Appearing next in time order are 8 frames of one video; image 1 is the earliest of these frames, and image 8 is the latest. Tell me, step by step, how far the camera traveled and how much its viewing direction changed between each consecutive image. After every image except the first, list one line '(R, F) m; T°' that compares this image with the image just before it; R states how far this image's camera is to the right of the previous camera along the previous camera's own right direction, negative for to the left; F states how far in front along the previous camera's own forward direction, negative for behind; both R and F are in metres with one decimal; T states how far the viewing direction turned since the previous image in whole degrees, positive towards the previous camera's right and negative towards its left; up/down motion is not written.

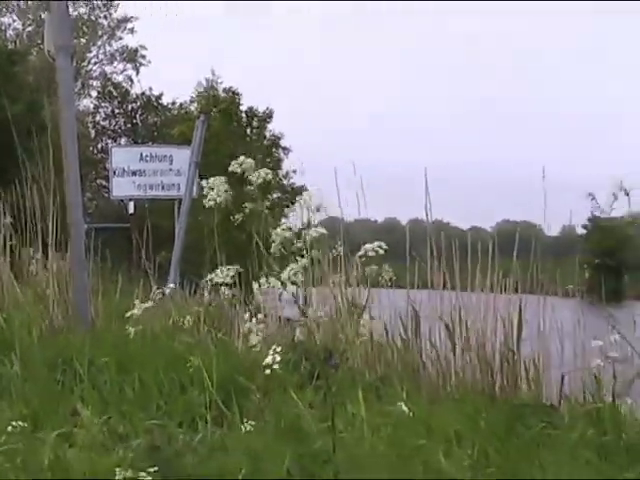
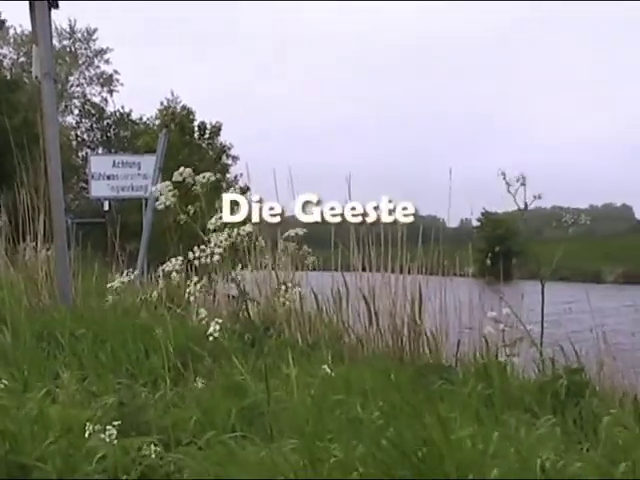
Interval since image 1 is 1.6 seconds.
(+1.0, -0.5) m; -5°
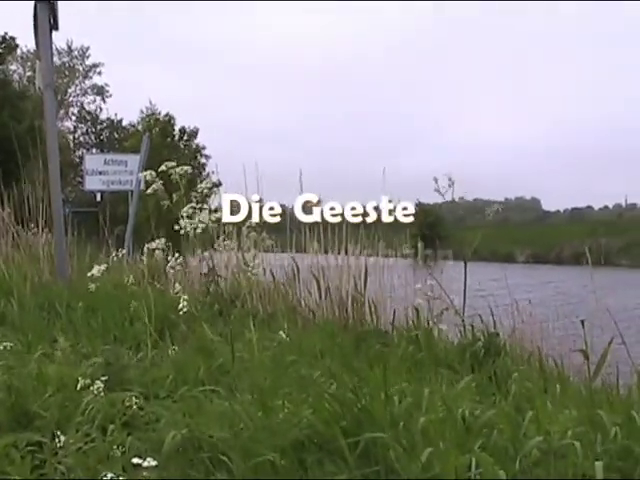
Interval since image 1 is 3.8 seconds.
(+0.6, -0.8) m; 0°
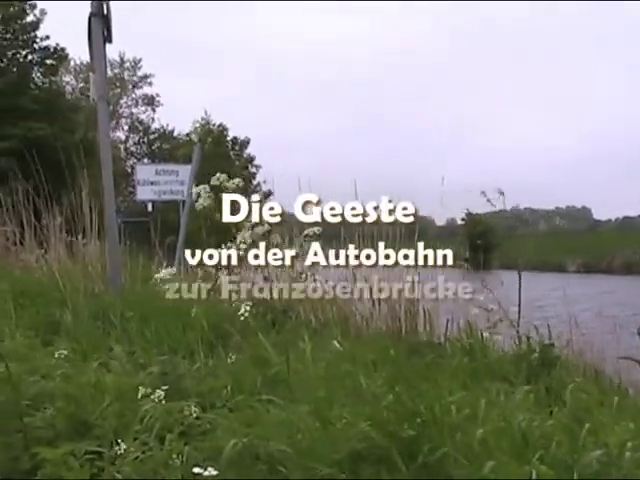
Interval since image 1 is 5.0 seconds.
(-0.6, 0.0) m; 0°
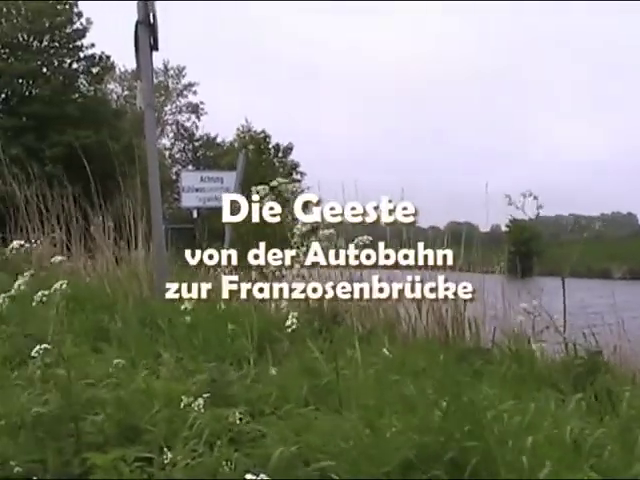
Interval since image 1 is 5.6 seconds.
(-0.5, 0.0) m; -1°
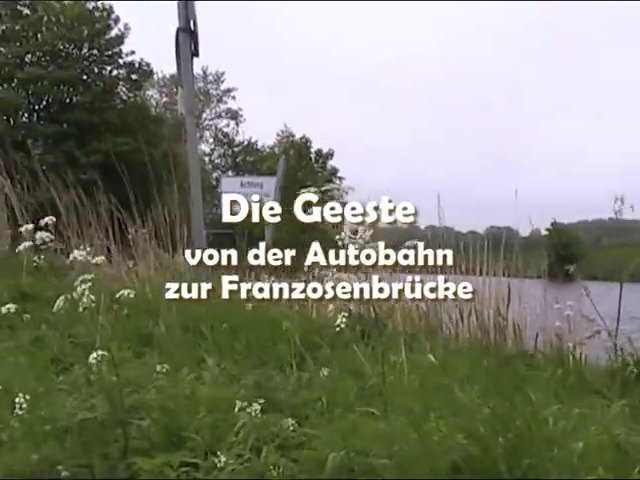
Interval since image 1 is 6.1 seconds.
(-0.5, 0.0) m; 0°
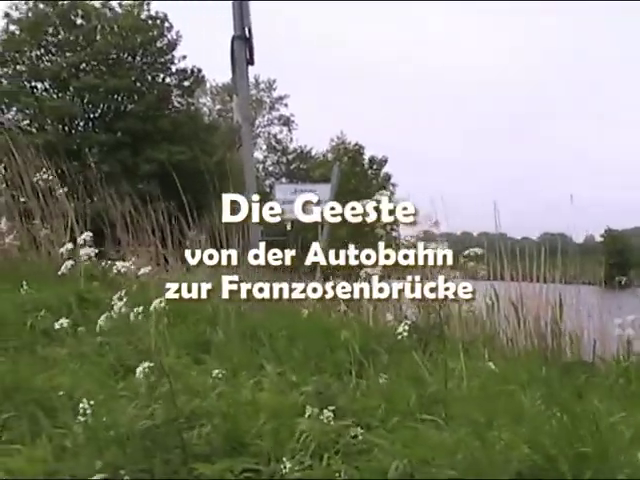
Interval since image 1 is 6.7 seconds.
(-0.7, 0.0) m; -1°
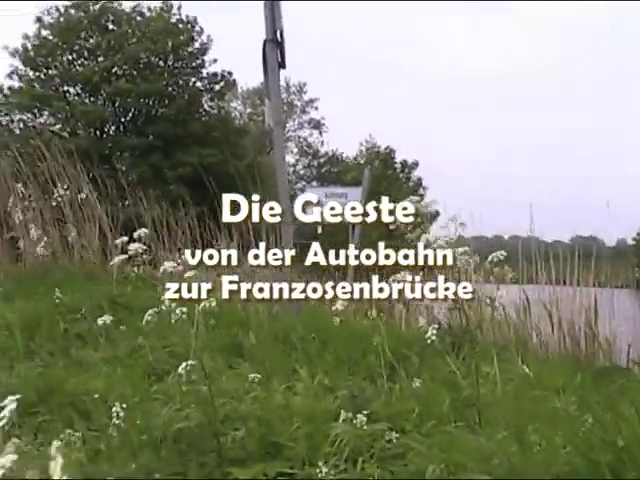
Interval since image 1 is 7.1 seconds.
(-0.4, 0.0) m; 0°
